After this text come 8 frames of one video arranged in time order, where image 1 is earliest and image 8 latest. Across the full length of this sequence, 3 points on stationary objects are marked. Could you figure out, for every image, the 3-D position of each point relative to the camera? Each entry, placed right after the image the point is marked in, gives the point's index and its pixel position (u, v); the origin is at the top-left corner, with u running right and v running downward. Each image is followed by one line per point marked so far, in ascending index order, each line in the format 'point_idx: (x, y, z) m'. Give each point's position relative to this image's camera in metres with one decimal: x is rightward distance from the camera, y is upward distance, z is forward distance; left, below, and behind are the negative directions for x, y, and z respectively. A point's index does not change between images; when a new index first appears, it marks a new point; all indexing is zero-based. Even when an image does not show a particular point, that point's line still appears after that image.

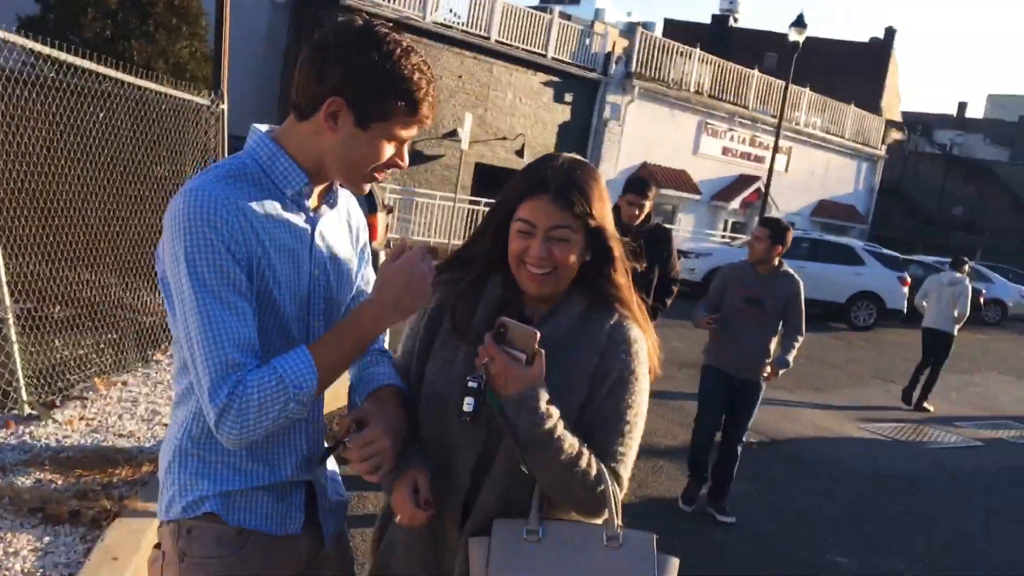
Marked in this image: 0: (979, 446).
0: (+4.5, -1.5, +9.3) m
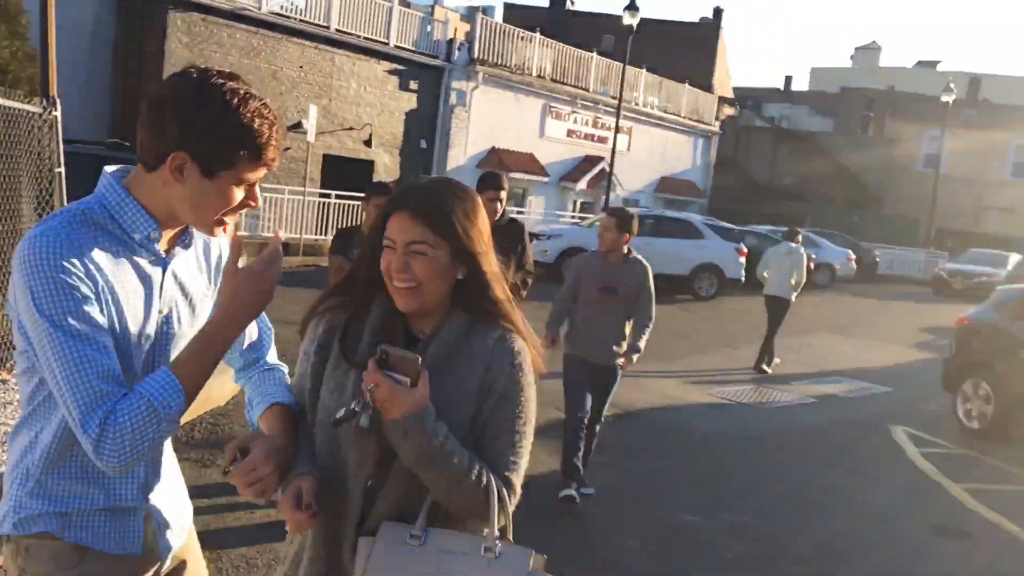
0: (+3.2, -1.2, +10.0) m
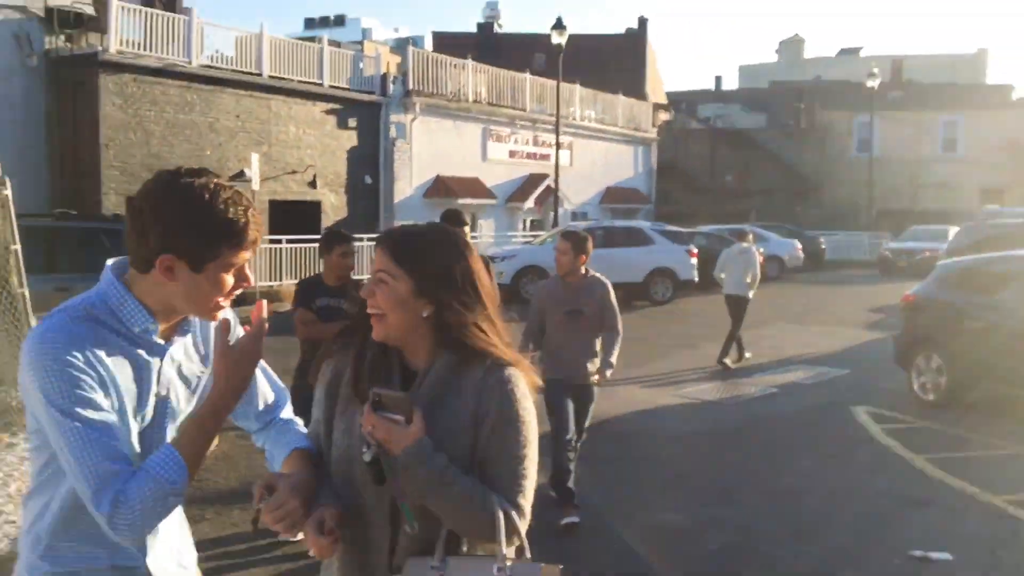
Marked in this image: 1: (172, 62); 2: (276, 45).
0: (+2.8, -1.1, +10.3) m
1: (-6.2, +4.2, +17.5) m
2: (-4.9, +5.0, +19.6) m
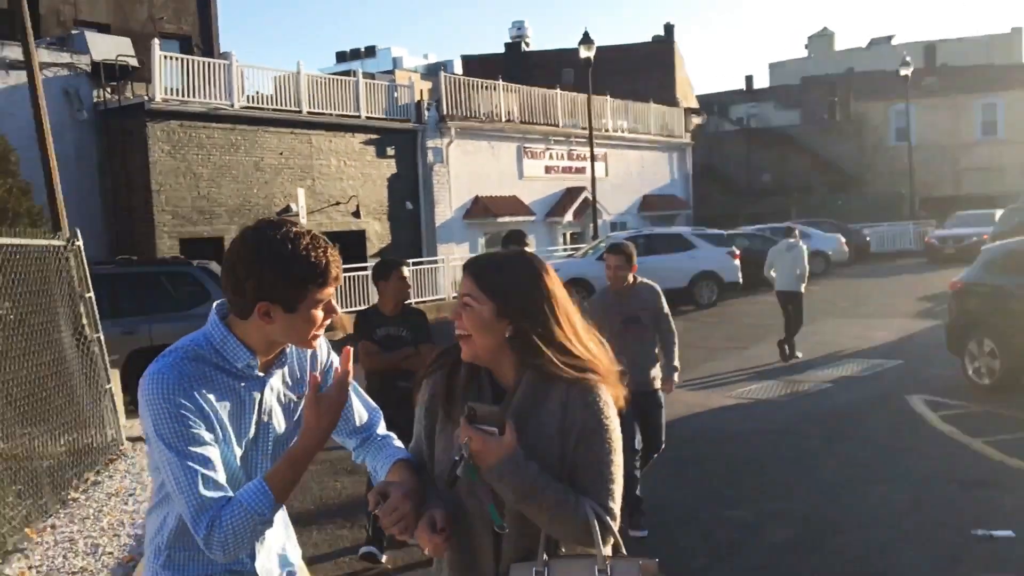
0: (+3.4, -1.1, +10.4) m
1: (-5.6, +3.5, +18.0) m
2: (-4.2, +4.4, +20.1) m
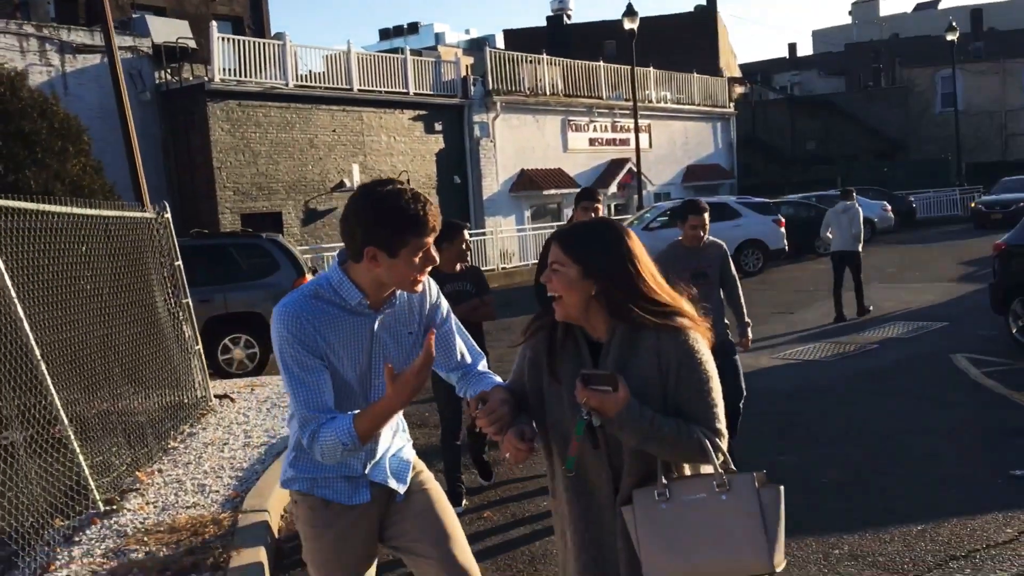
0: (+4.1, -0.7, +10.7) m
1: (-4.7, +4.0, +18.6) m
2: (-3.3, +4.9, +20.6) m
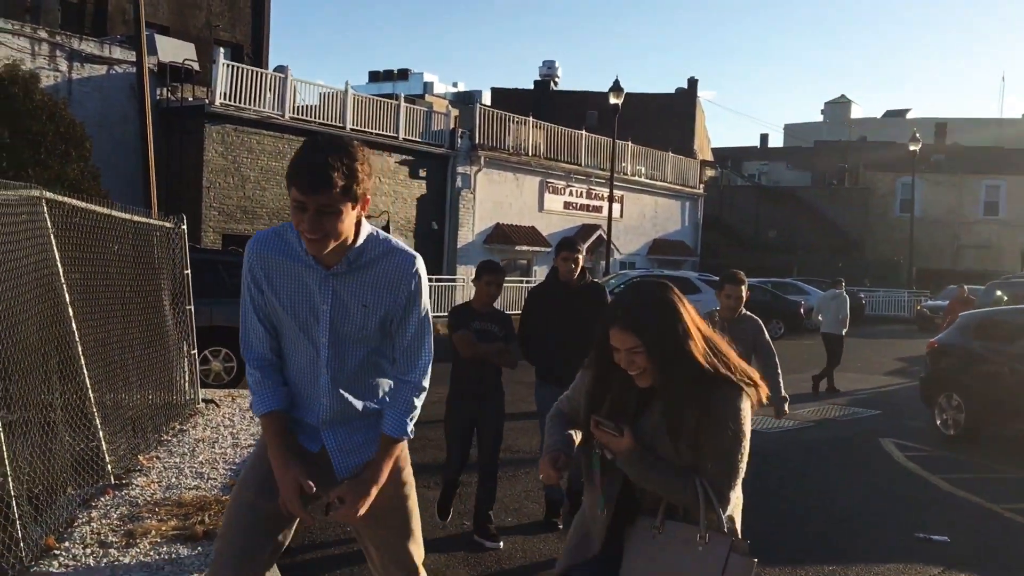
0: (+3.6, -1.7, +11.6) m
1: (-4.9, +3.5, +19.4) m
2: (-3.5, +4.2, +21.5) m
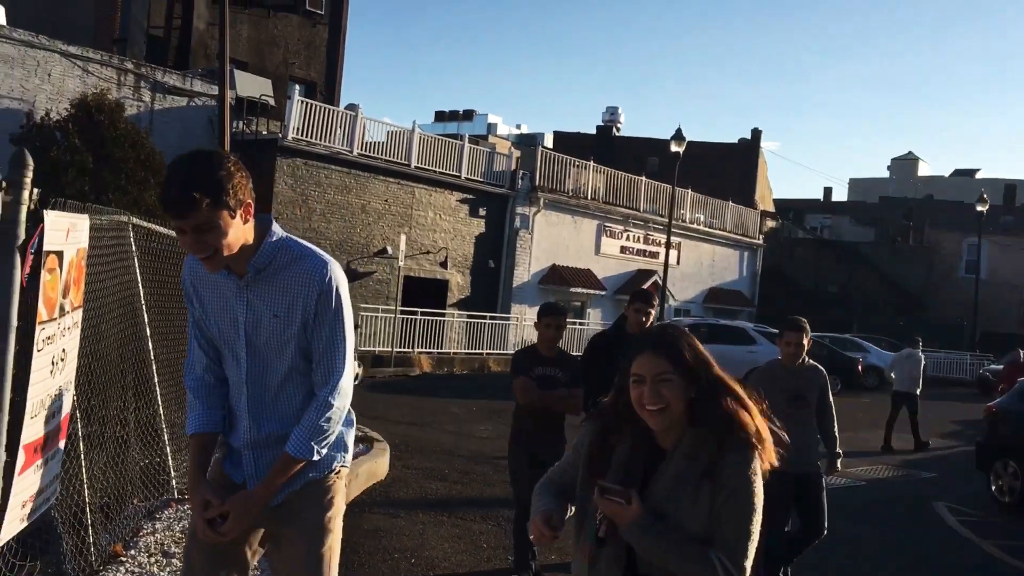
0: (+4.2, -2.3, +11.4) m
1: (-3.6, +2.9, +19.9) m
2: (-2.0, +3.4, +22.0) m
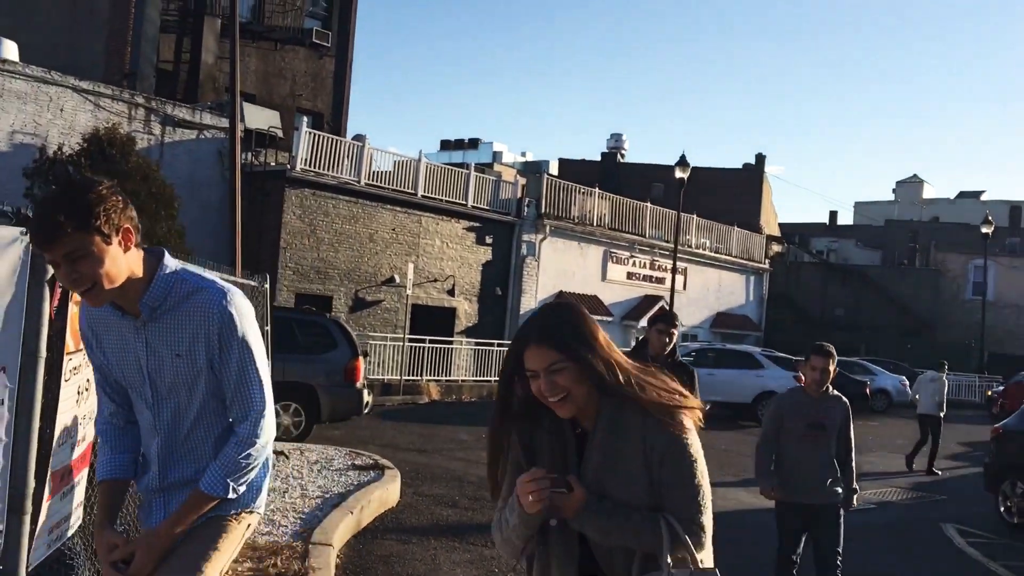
0: (+4.3, -2.6, +11.5) m
1: (-3.5, +2.3, +20.2) m
2: (-1.9, +2.8, +22.2) m
